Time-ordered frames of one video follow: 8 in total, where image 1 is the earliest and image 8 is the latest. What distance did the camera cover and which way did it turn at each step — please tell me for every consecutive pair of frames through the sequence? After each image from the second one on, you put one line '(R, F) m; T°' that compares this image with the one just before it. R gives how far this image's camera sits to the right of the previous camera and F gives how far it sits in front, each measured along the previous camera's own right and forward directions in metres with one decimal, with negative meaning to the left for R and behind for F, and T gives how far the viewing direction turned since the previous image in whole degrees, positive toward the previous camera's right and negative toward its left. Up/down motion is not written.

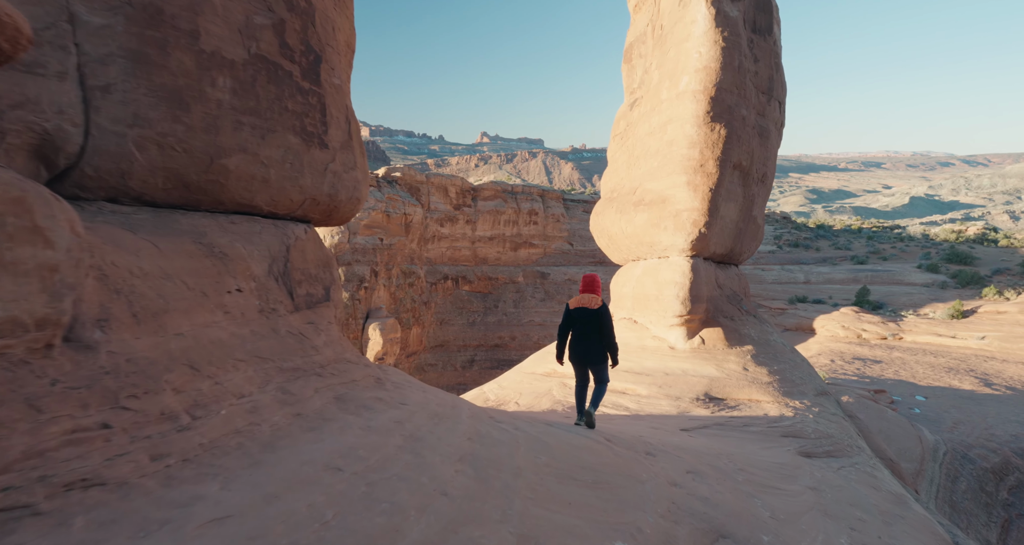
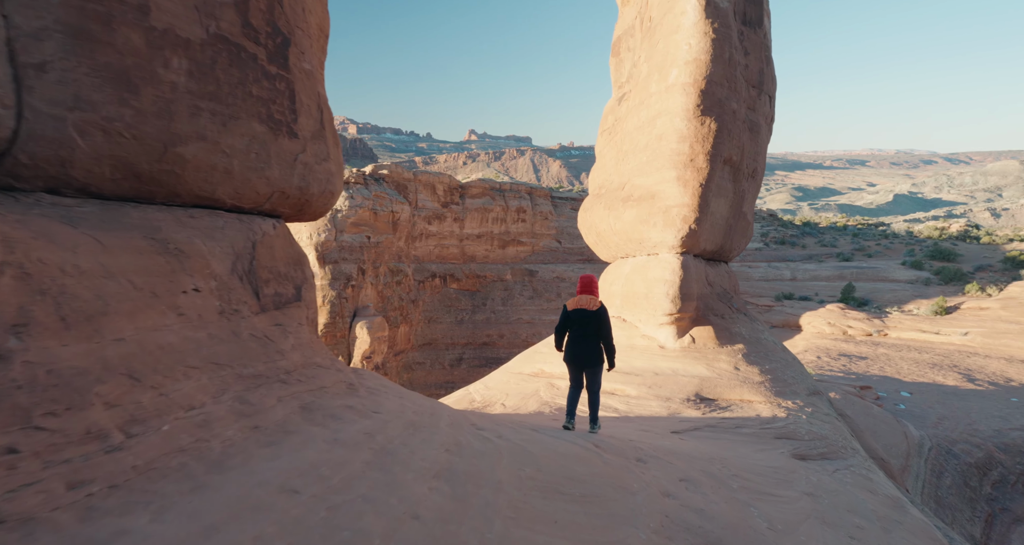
(0.0, +0.2) m; +1°
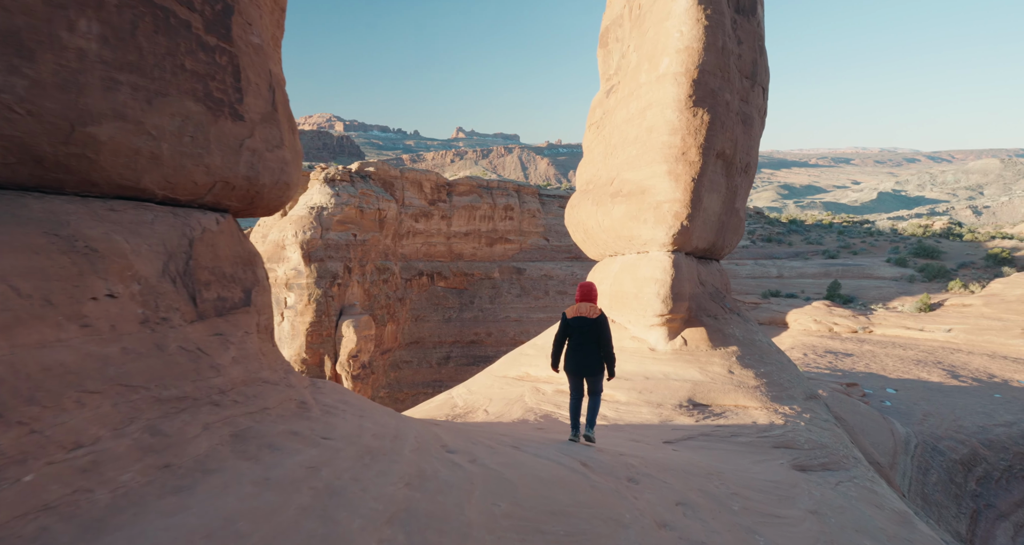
(0.0, +0.3) m; +1°
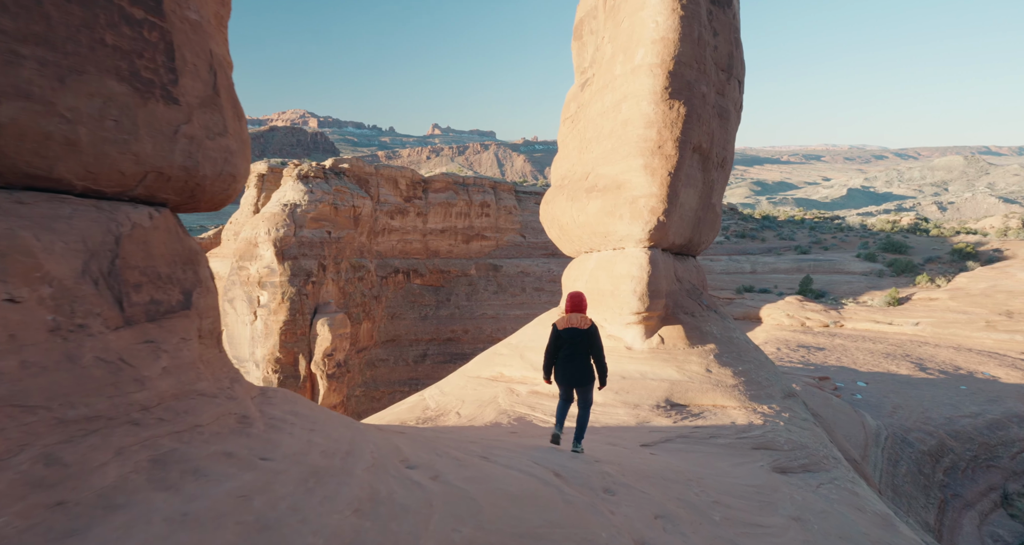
(0.0, +0.2) m; +2°
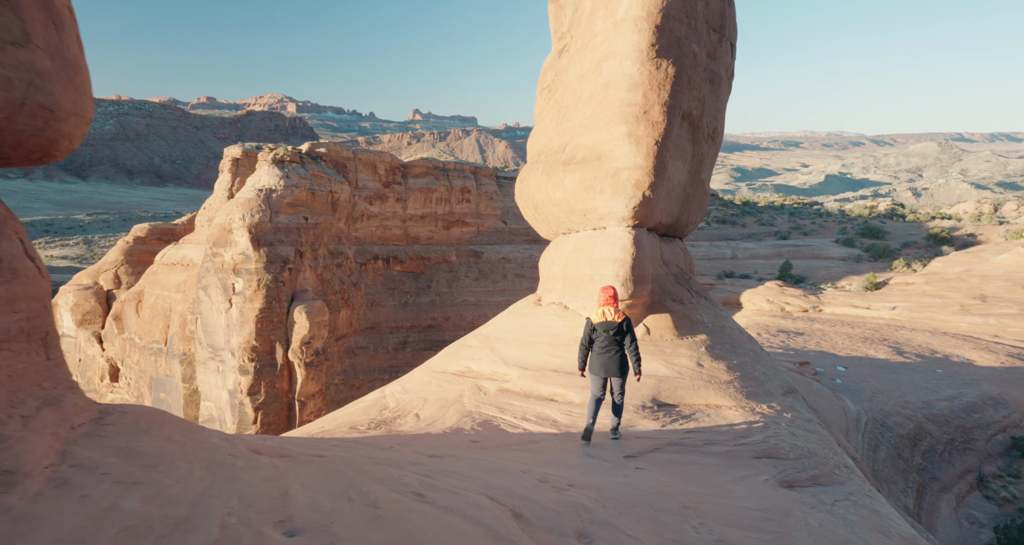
(+0.1, +0.7) m; +2°
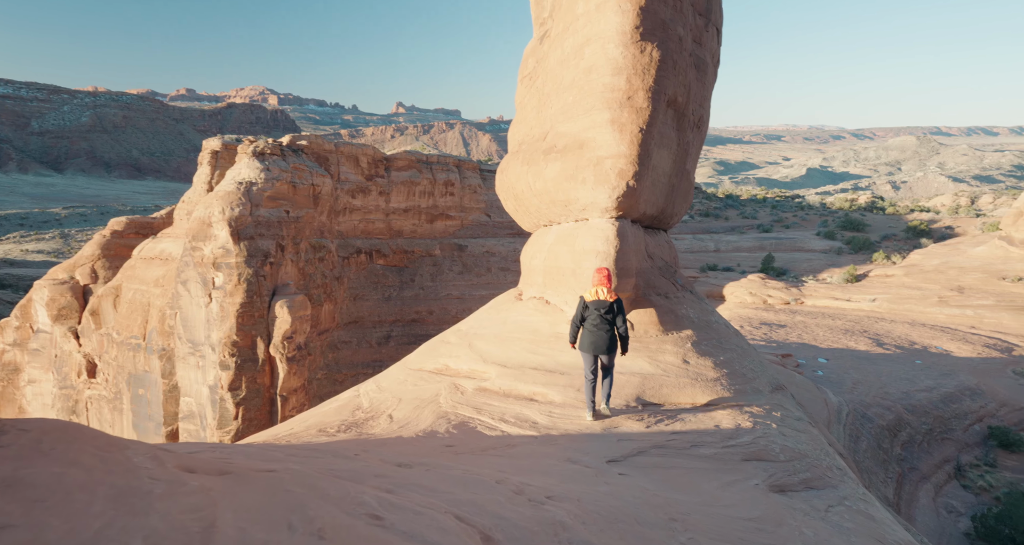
(+0.1, +0.2) m; +1°
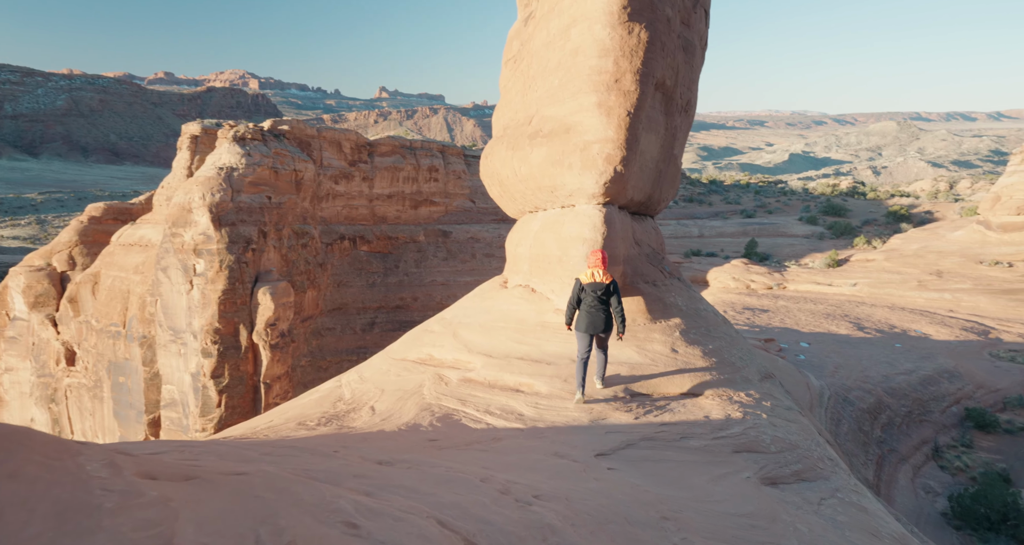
(0.0, +0.1) m; +1°
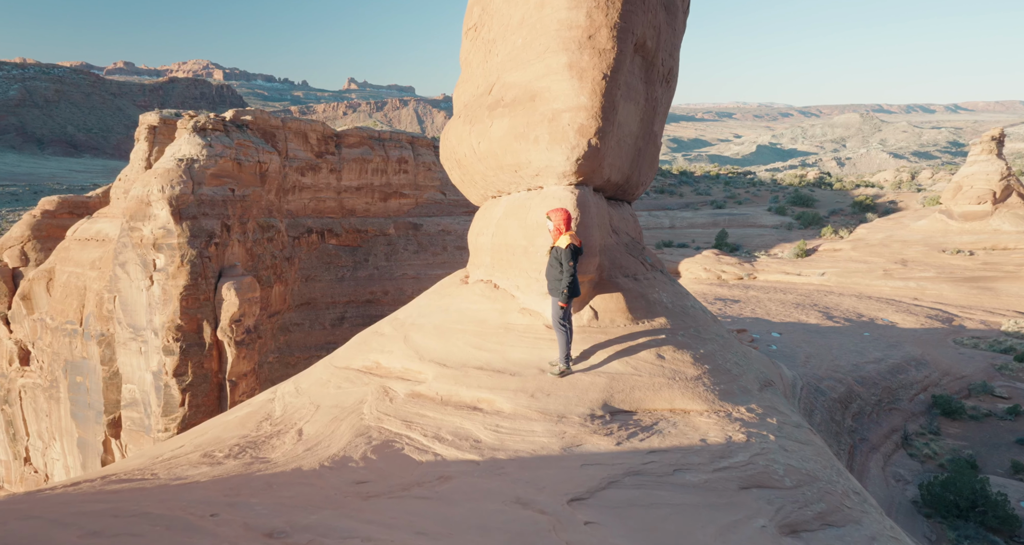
(+0.1, +0.8) m; +3°
